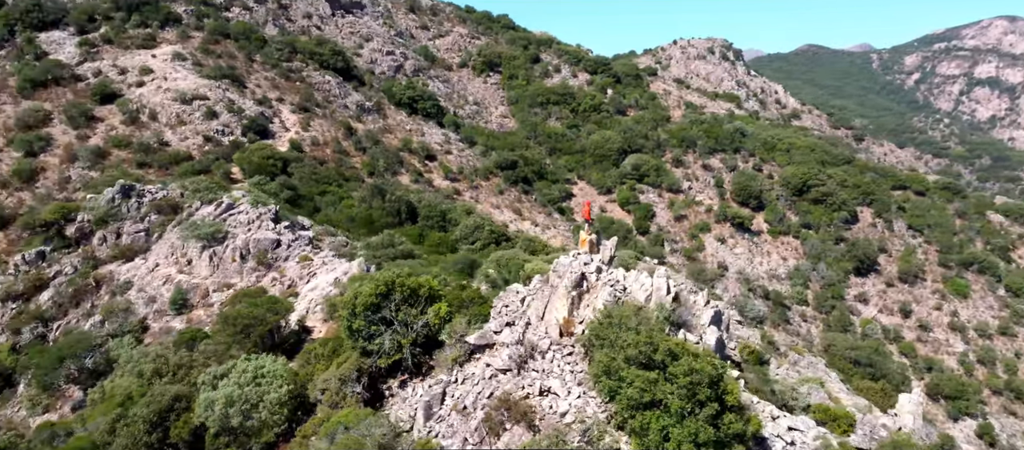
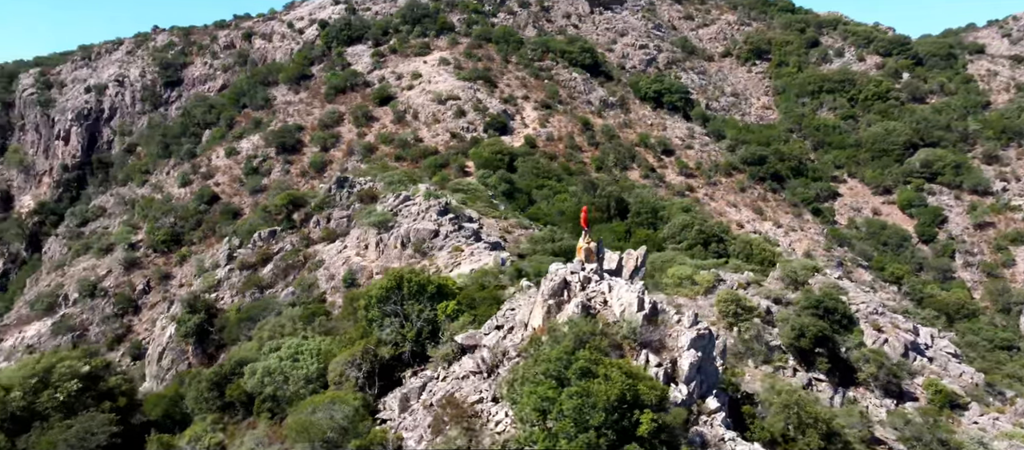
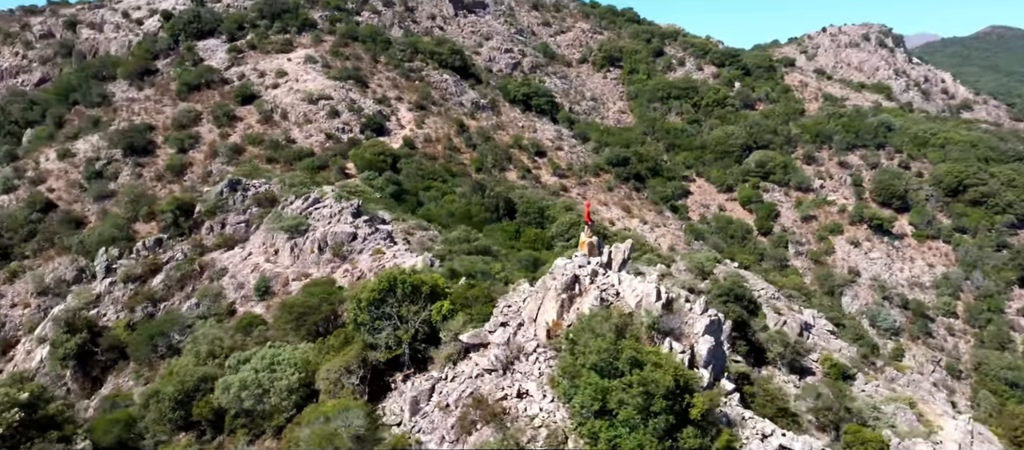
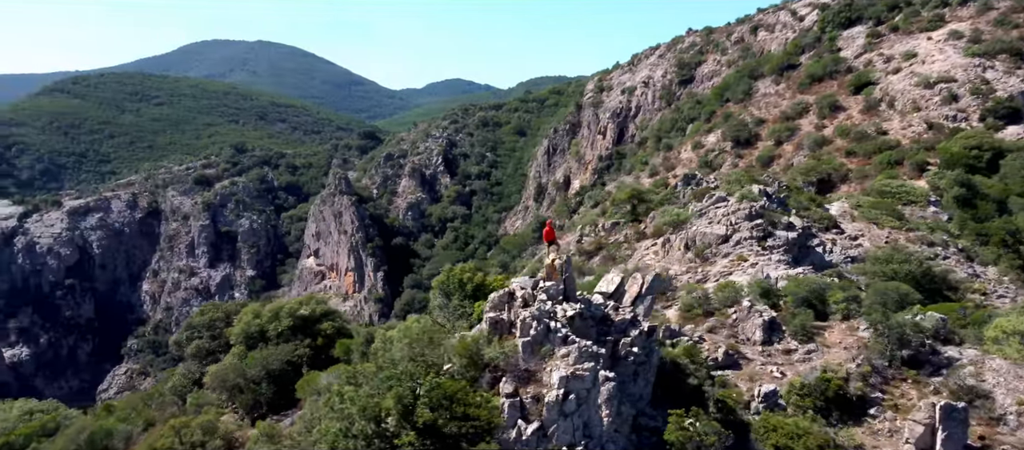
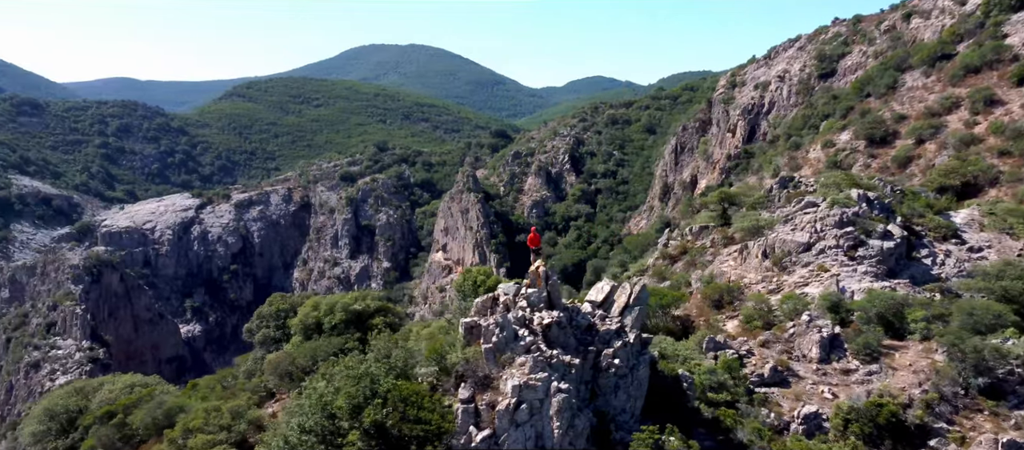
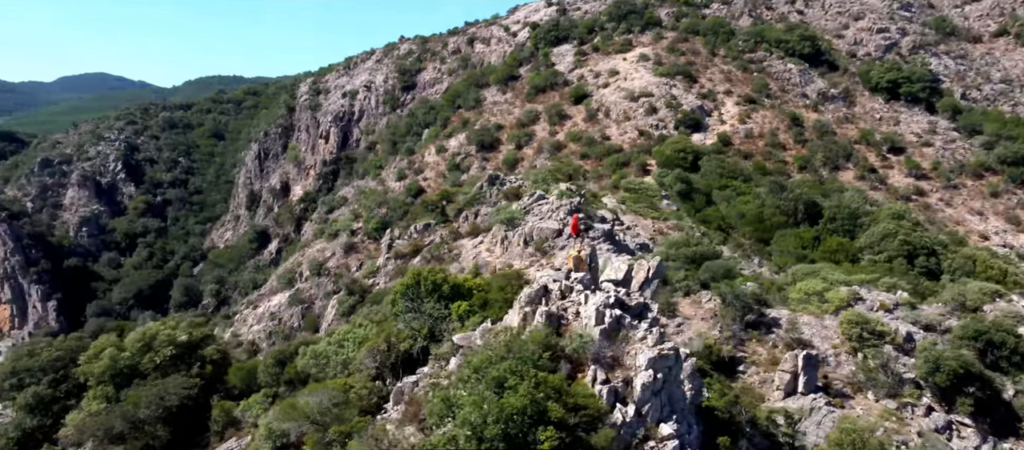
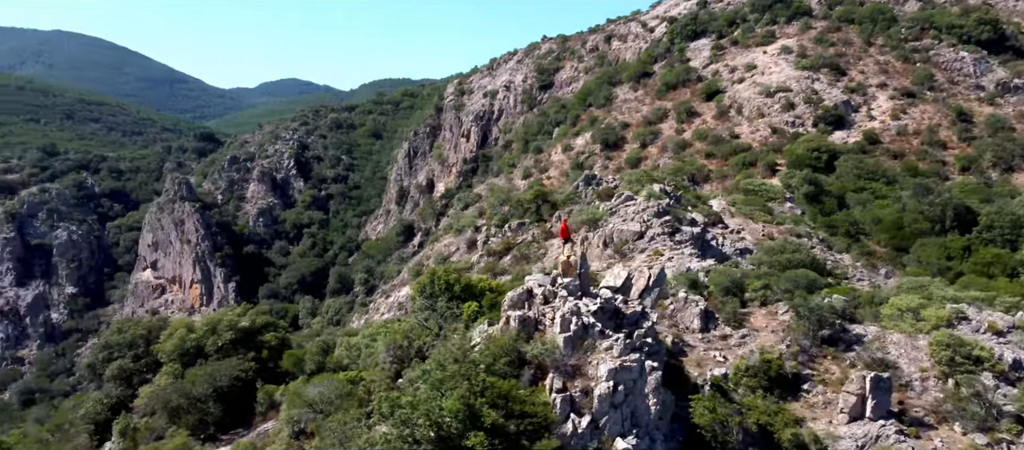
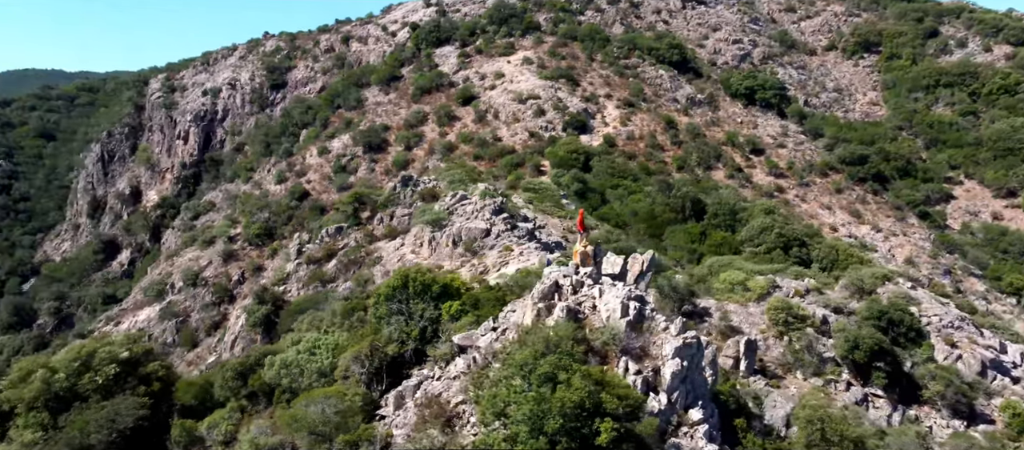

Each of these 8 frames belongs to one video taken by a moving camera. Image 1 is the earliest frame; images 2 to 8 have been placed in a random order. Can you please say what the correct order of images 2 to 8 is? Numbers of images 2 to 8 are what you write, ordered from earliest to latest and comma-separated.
3, 2, 8, 6, 7, 4, 5
